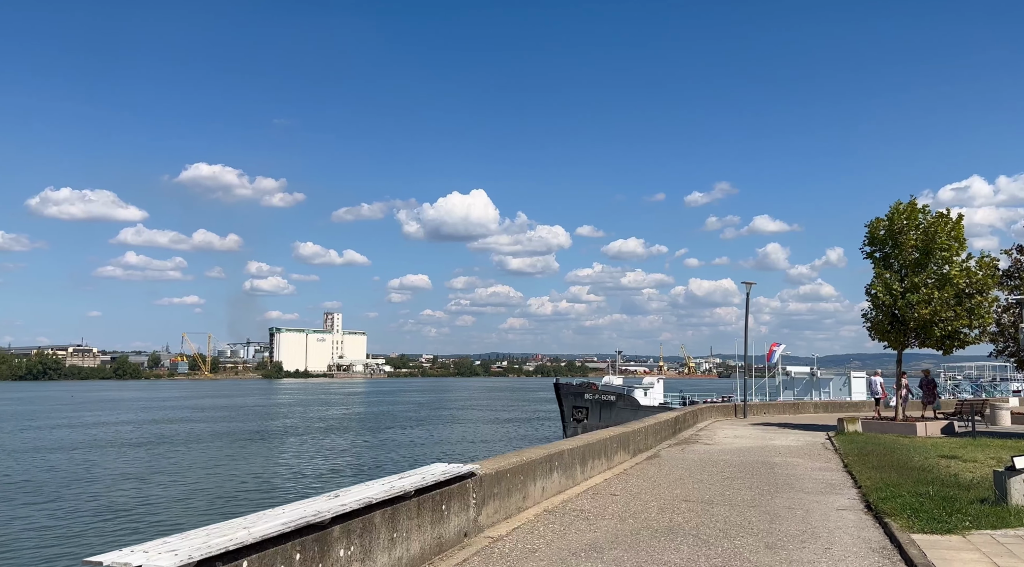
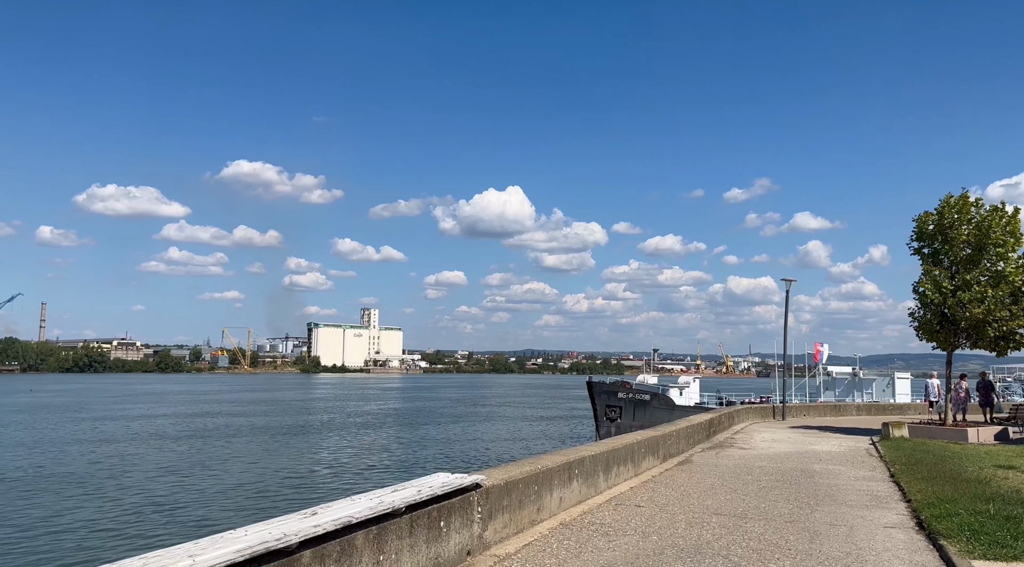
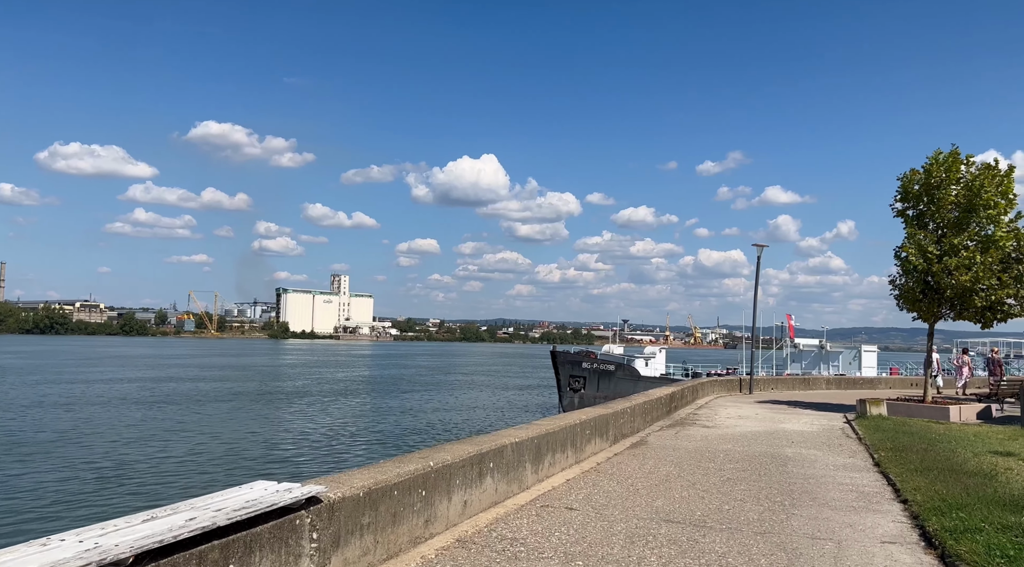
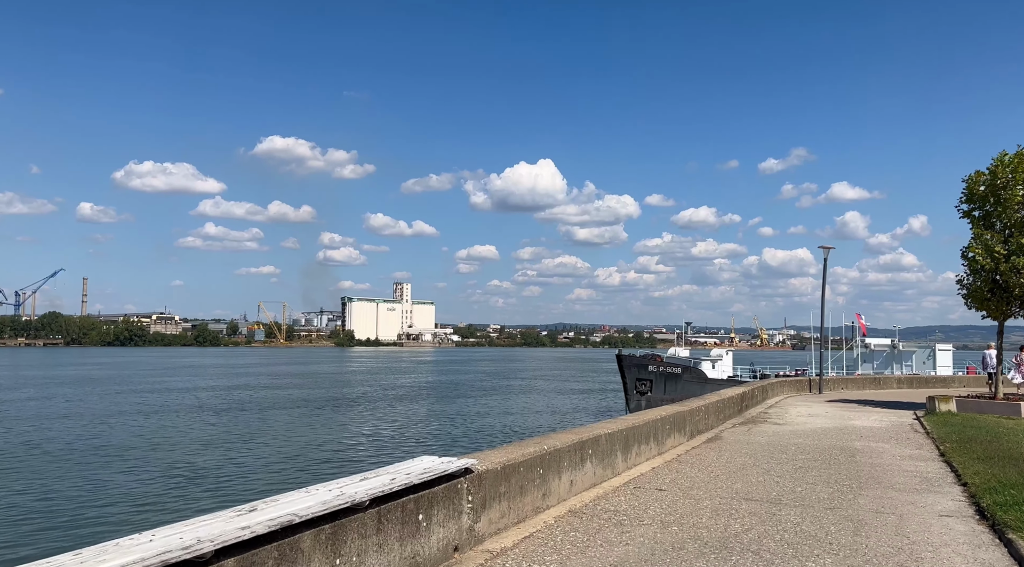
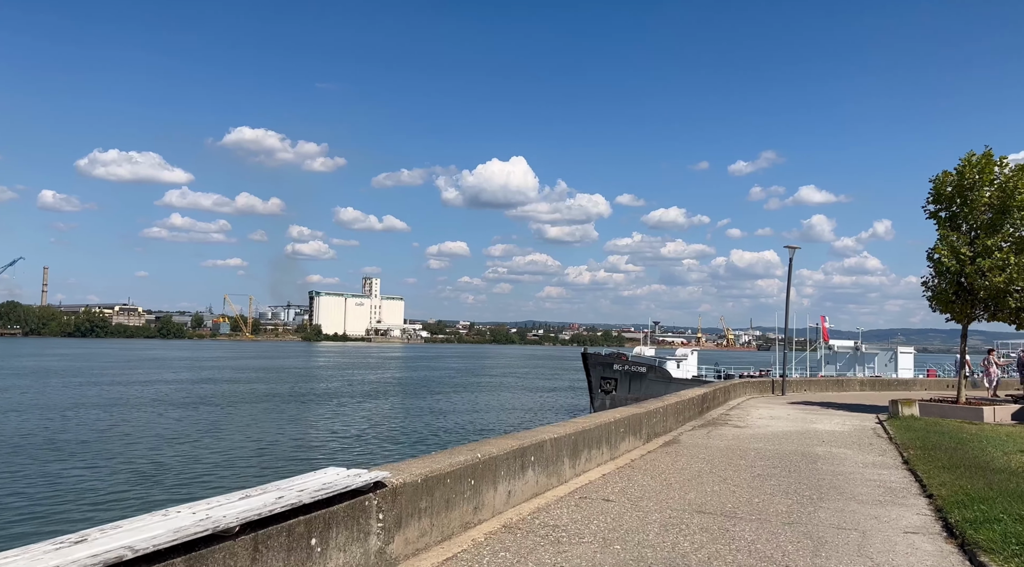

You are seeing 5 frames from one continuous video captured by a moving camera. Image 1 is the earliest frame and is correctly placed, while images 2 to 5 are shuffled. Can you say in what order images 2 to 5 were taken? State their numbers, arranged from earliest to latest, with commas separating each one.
2, 4, 5, 3
